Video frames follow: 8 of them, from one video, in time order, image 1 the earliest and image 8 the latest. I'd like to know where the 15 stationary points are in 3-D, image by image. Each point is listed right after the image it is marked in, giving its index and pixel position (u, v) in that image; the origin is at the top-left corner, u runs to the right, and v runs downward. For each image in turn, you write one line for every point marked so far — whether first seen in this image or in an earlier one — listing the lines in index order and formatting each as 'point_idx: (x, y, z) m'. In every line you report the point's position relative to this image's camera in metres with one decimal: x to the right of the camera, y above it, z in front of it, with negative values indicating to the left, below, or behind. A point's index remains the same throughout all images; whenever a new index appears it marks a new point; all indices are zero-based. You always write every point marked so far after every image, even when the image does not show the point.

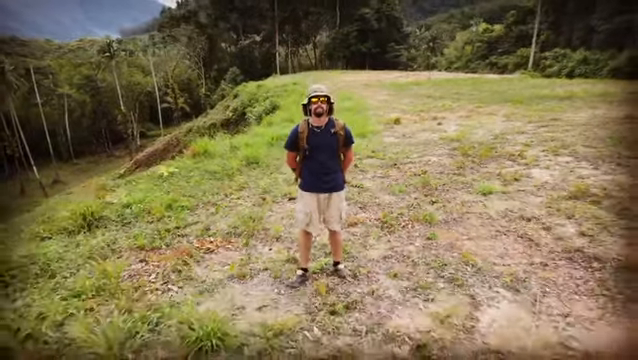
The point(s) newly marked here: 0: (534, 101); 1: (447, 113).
0: (+3.4, +1.2, +7.7) m
1: (+2.1, +1.1, +7.7) m
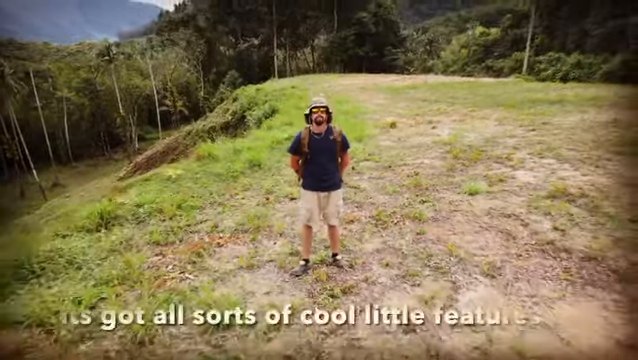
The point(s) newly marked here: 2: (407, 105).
0: (+3.4, +1.2, +7.9) m
1: (+2.0, +1.1, +7.9) m
2: (+1.6, +1.4, +8.8) m
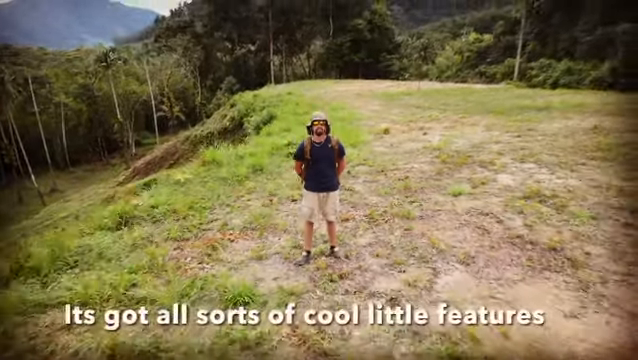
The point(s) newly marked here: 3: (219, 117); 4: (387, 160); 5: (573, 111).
0: (+3.3, +1.2, +8.1) m
1: (+2.0, +1.0, +8.1) m
2: (+1.6, +1.3, +9.1) m
3: (-2.7, +1.7, +12.7) m
4: (+0.9, +0.3, +6.6) m
5: (+4.0, +1.1, +7.5) m
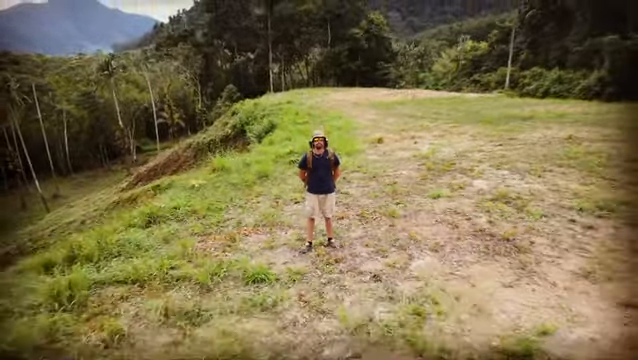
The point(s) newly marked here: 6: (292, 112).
0: (+3.3, +1.1, +8.6) m
1: (+1.9, +0.9, +8.6) m
2: (+1.5, +1.2, +9.5) m
3: (-2.8, +1.5, +13.2) m
4: (+0.9, +0.2, +7.0) m
5: (+4.0, +1.0, +7.9) m
6: (-0.7, +1.5, +10.4) m
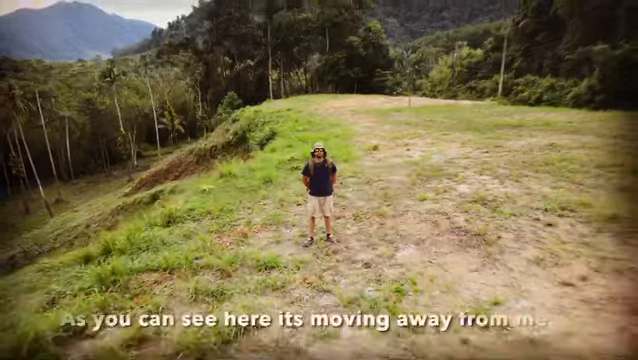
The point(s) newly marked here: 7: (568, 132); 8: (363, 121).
0: (+3.3, +1.0, +9.0) m
1: (+1.9, +0.8, +9.0) m
2: (+1.5, +1.1, +9.9) m
3: (-2.8, +1.4, +13.5) m
4: (+0.9, +0.1, +7.4) m
5: (+4.0, +0.9, +8.3) m
6: (-0.7, +1.4, +10.8) m
7: (+4.2, +0.8, +7.8) m
8: (+1.0, +1.4, +10.8) m
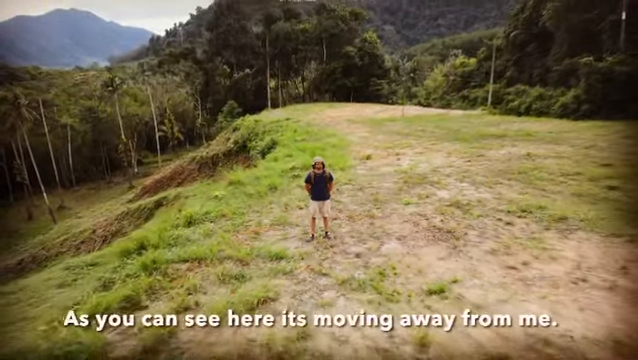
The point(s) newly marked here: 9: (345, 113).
0: (+3.2, +0.8, +9.6) m
1: (+1.9, +0.7, +9.5) m
2: (+1.5, +0.9, +10.5) m
3: (-2.9, +1.2, +14.1) m
4: (+0.8, 0.0, +7.9) m
5: (+3.9, +0.8, +8.9) m
6: (-0.8, +1.2, +11.4) m
7: (+4.1, +0.7, +8.4) m
8: (+1.0, +1.3, +11.4) m
9: (+0.8, +2.1, +14.7) m
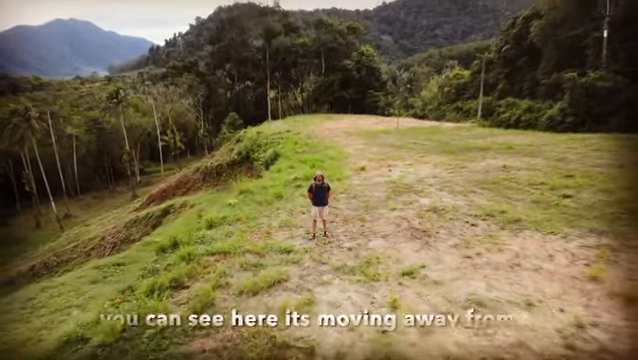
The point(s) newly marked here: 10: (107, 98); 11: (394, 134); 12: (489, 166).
0: (+3.2, +0.6, +10.3) m
1: (+1.9, +0.5, +10.3) m
2: (+1.5, +0.7, +11.2) m
3: (-2.9, +0.9, +14.8) m
4: (+0.8, -0.2, +8.6) m
5: (+3.9, +0.6, +9.7) m
6: (-0.8, +1.0, +12.1) m
7: (+4.1, +0.5, +9.2) m
8: (+0.9, +1.0, +12.1) m
9: (+0.8, +1.8, +15.5) m
10: (-9.2, +3.5, +20.2) m
11: (+2.1, +1.3, +13.1) m
12: (+3.3, +0.3, +8.8) m
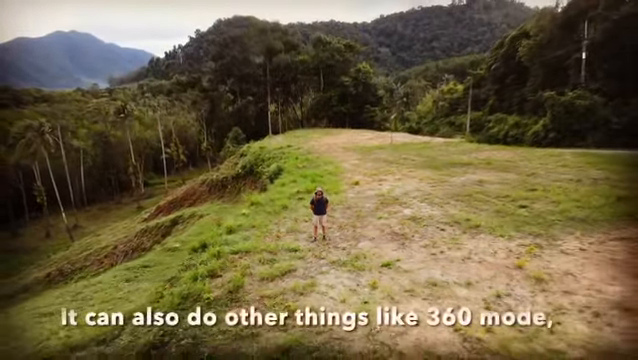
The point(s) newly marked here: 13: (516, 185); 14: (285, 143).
0: (+3.2, +0.3, +11.3) m
1: (+1.8, +0.2, +11.3) m
2: (+1.4, +0.4, +12.2) m
3: (-2.9, +0.5, +15.8) m
4: (+0.8, -0.4, +9.6) m
5: (+3.9, +0.3, +10.7) m
6: (-0.8, +0.7, +13.1) m
7: (+4.1, +0.2, +10.2) m
8: (+0.9, +0.7, +13.1) m
9: (+0.8, +1.4, +16.5) m
10: (-9.2, +3.0, +21.2) m
11: (+2.1, +1.0, +14.1) m
12: (+3.2, 0.0, +9.8) m
13: (+3.9, -0.1, +8.9) m
14: (-1.2, +1.2, +16.1) m
